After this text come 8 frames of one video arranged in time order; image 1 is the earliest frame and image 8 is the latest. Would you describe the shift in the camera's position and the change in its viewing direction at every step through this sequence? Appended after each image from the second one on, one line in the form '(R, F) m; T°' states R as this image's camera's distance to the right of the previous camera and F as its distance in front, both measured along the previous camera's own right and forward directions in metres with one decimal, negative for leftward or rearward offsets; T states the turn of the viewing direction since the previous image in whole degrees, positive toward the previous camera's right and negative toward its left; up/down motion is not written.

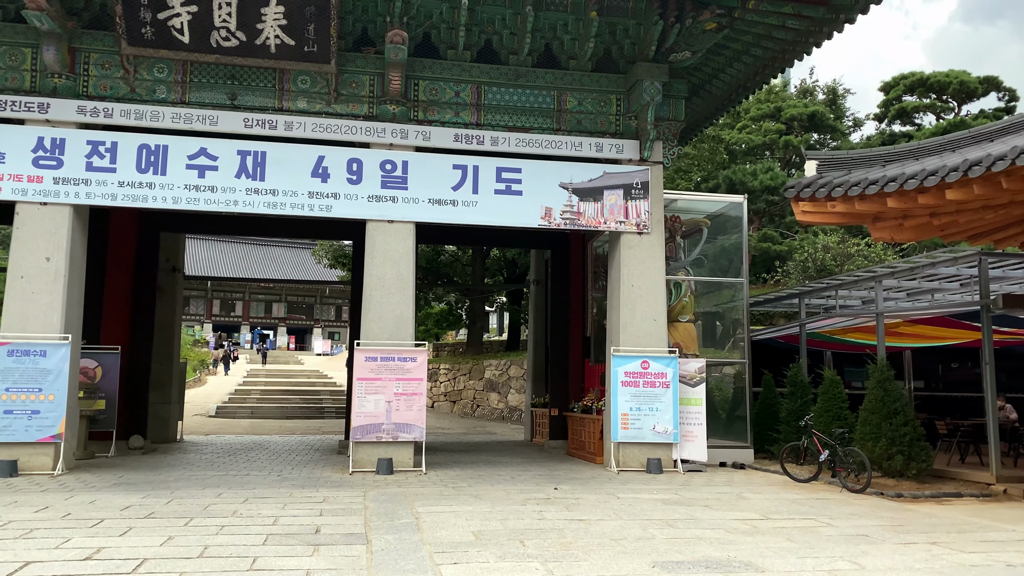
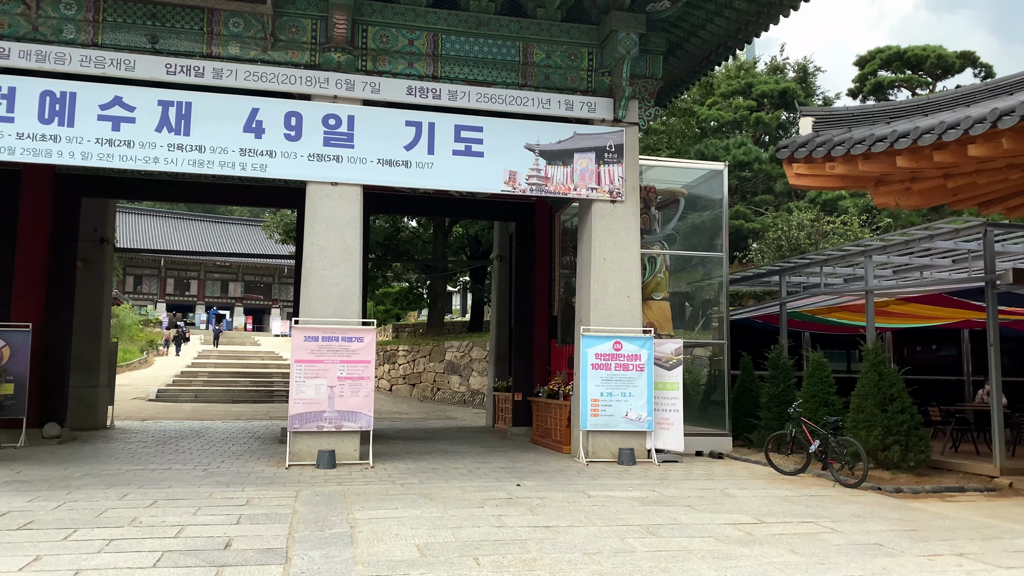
(+0.1, +1.1) m; +3°
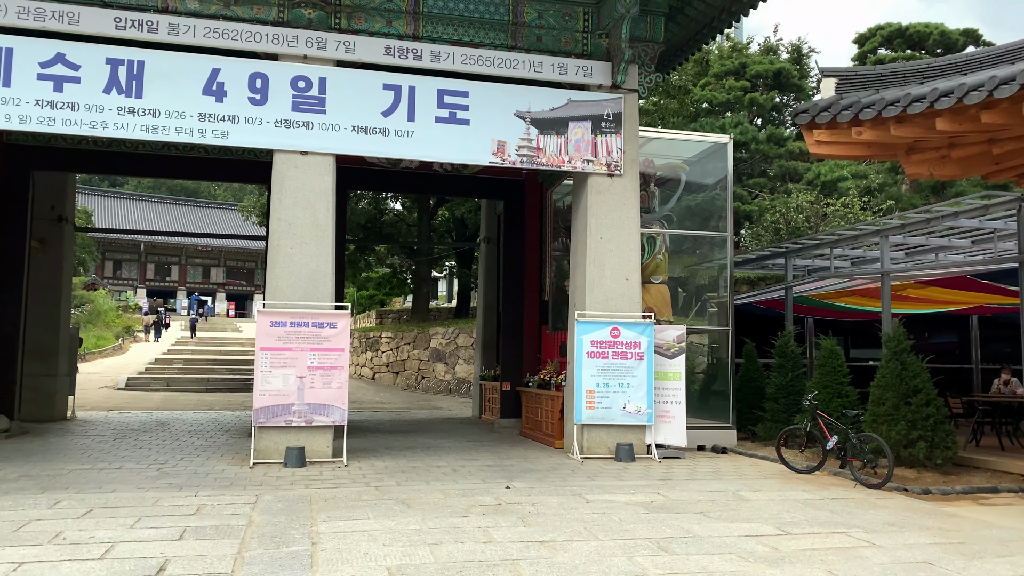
(0.0, +0.8) m; +1°
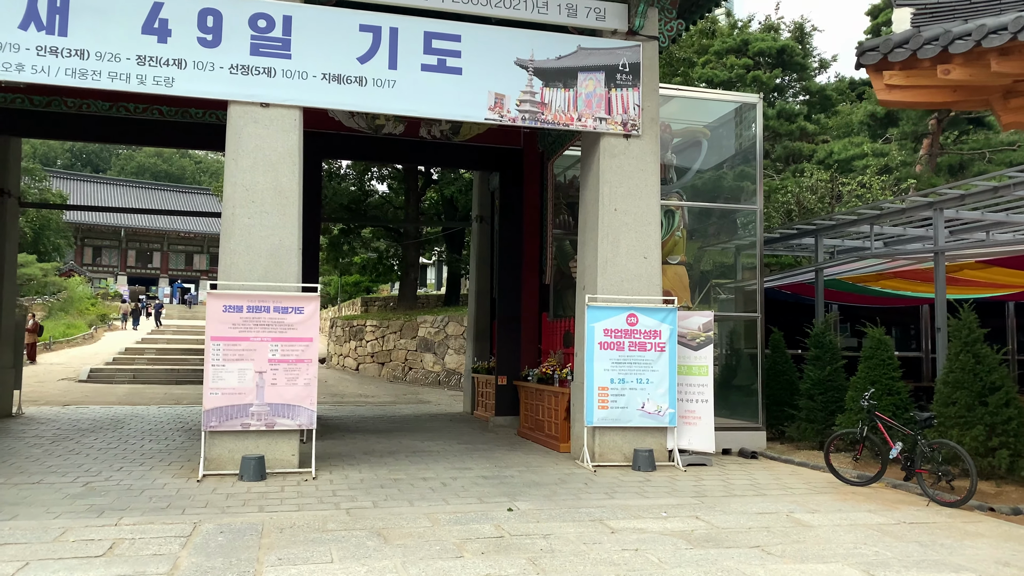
(-0.1, +1.3) m; +1°
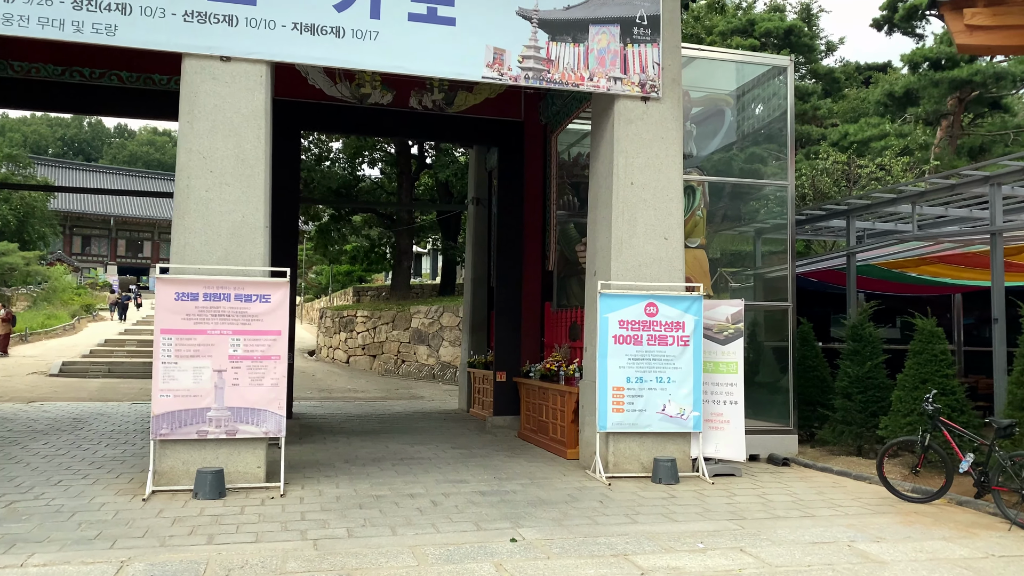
(0.0, +1.0) m; 0°
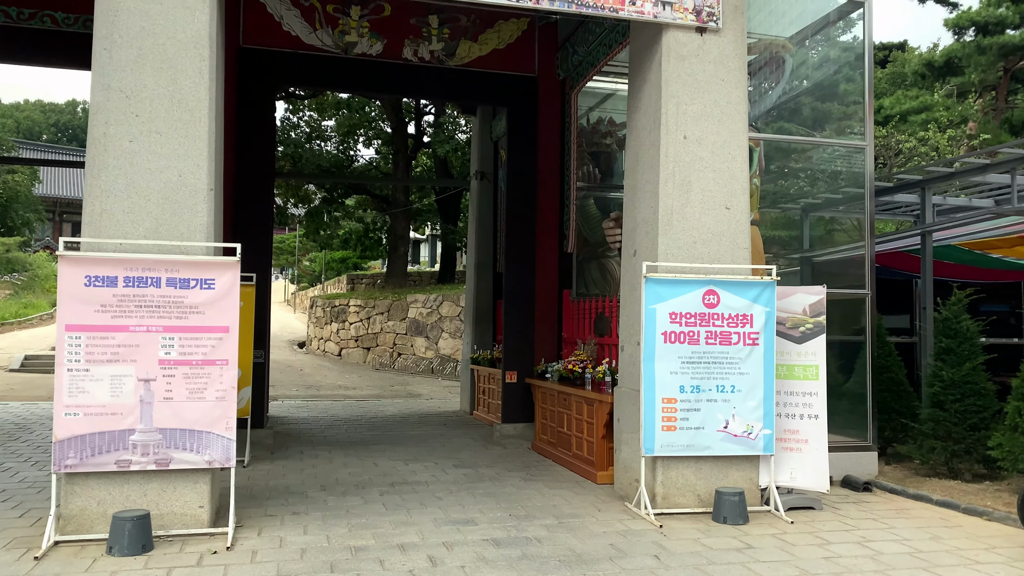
(-0.1, +1.5) m; 0°
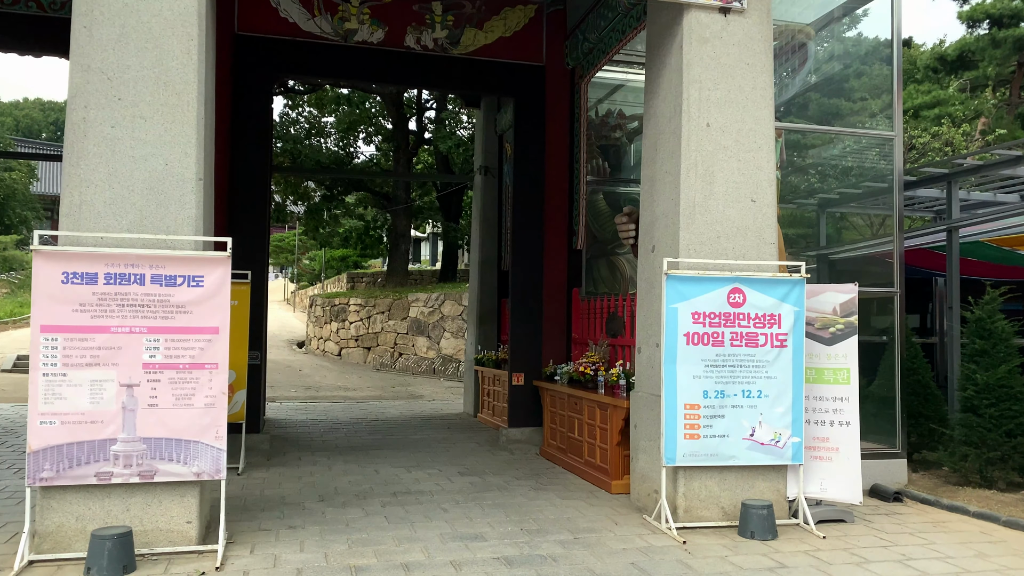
(-0.1, +0.3) m; 0°
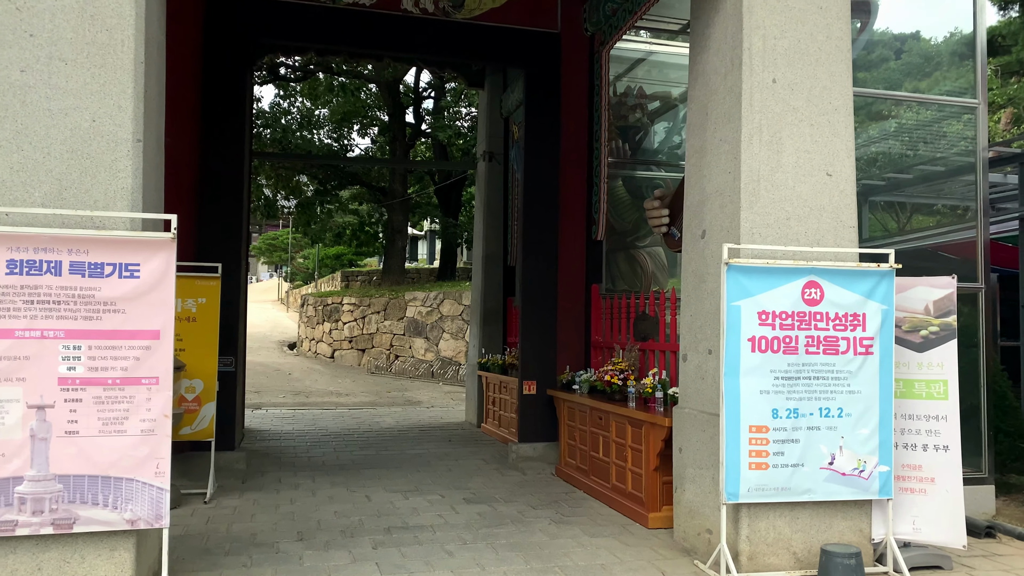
(-0.1, +0.9) m; 0°
